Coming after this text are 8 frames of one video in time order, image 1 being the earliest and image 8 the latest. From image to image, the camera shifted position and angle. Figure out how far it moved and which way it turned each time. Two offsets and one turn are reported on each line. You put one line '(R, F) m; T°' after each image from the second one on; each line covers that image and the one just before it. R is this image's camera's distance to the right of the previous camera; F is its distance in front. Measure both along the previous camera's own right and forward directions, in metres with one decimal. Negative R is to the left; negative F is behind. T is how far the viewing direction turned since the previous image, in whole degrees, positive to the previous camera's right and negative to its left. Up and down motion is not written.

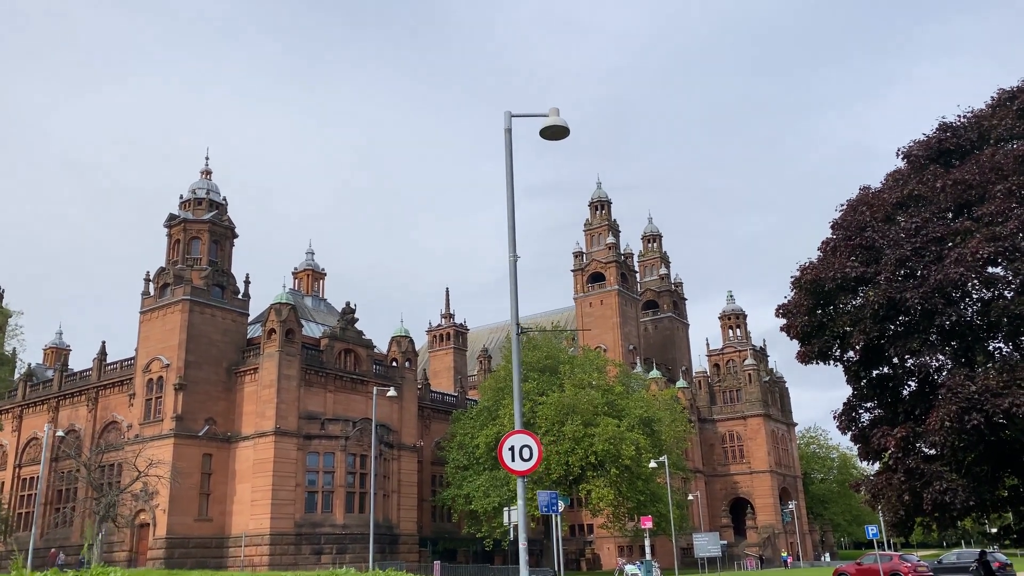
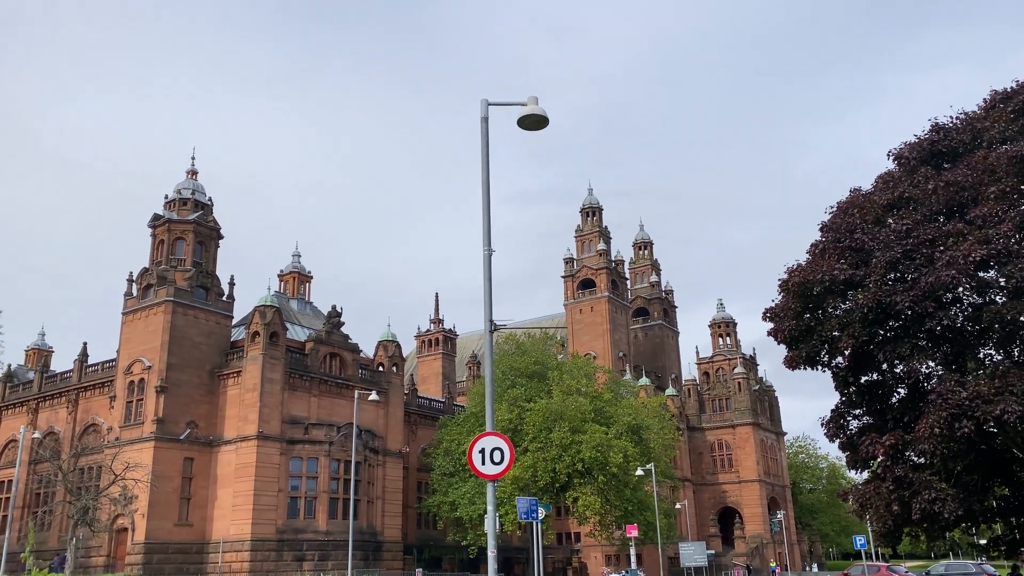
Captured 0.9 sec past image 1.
(+0.2, +0.4) m; +1°
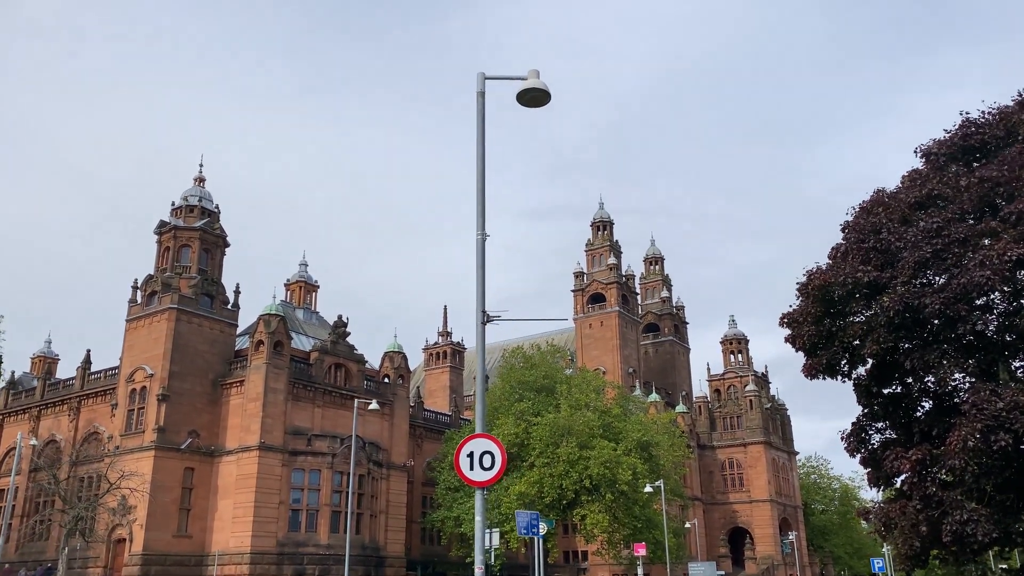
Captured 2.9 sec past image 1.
(+0.1, +0.7) m; -1°
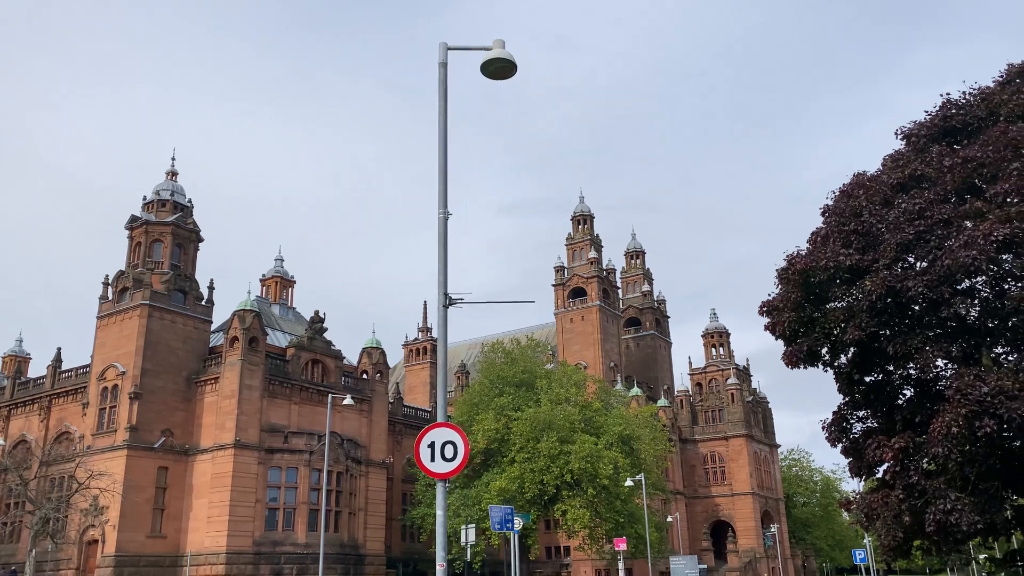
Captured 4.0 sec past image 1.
(+0.2, +0.5) m; +1°
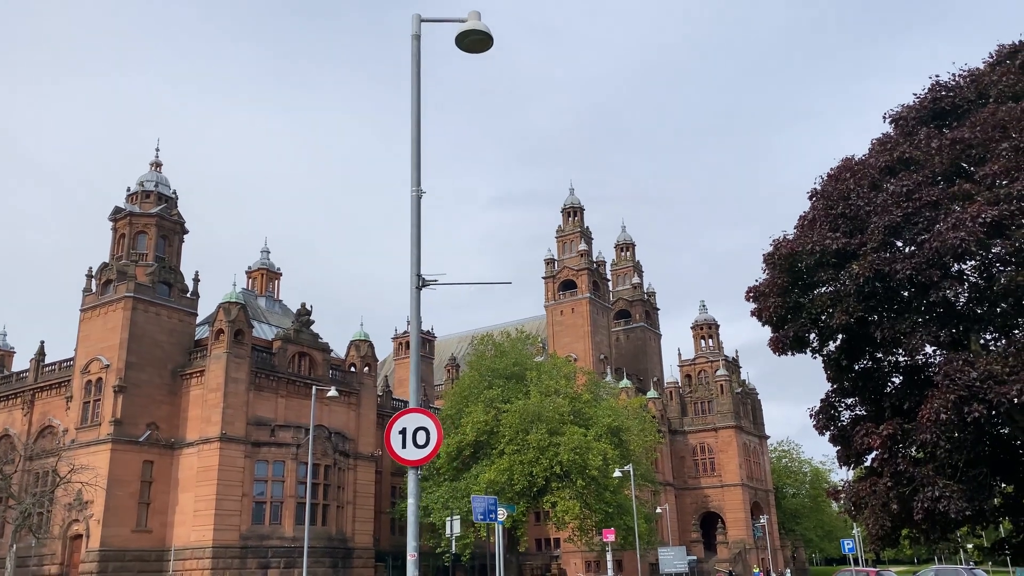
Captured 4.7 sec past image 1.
(+0.1, +0.3) m; +1°
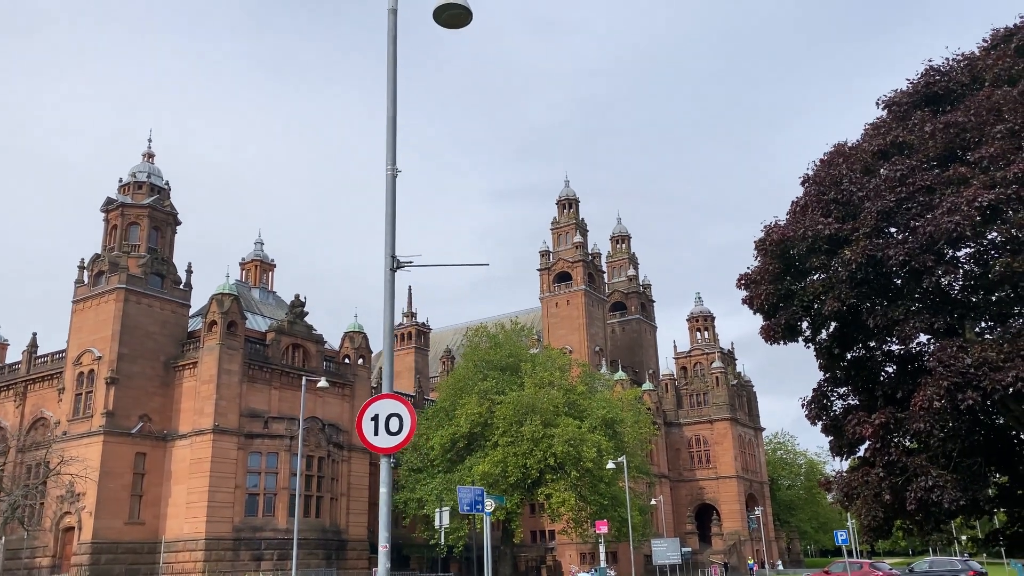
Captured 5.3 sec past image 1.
(+0.1, +0.2) m; 0°
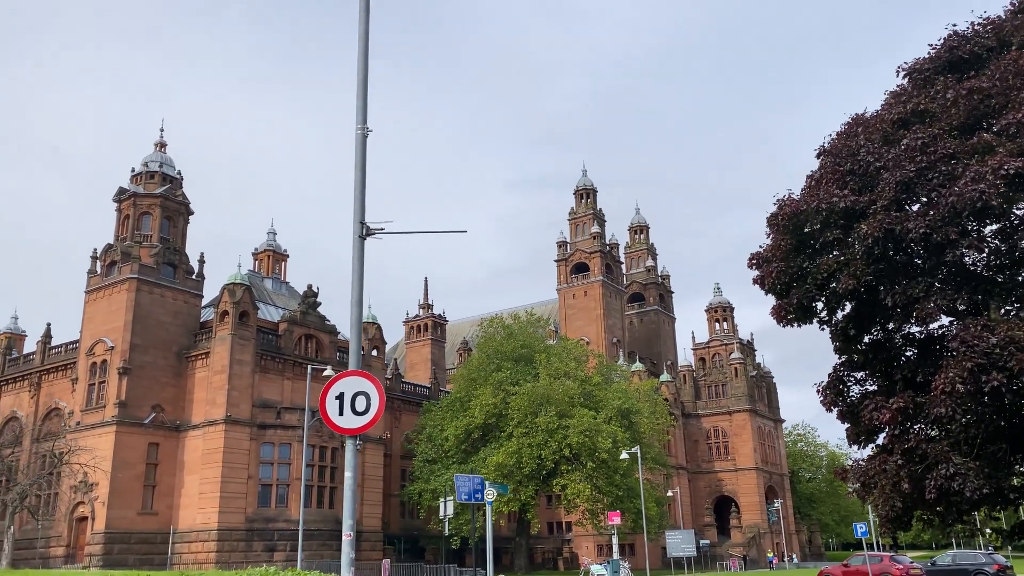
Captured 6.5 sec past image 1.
(+0.3, +0.5) m; -1°
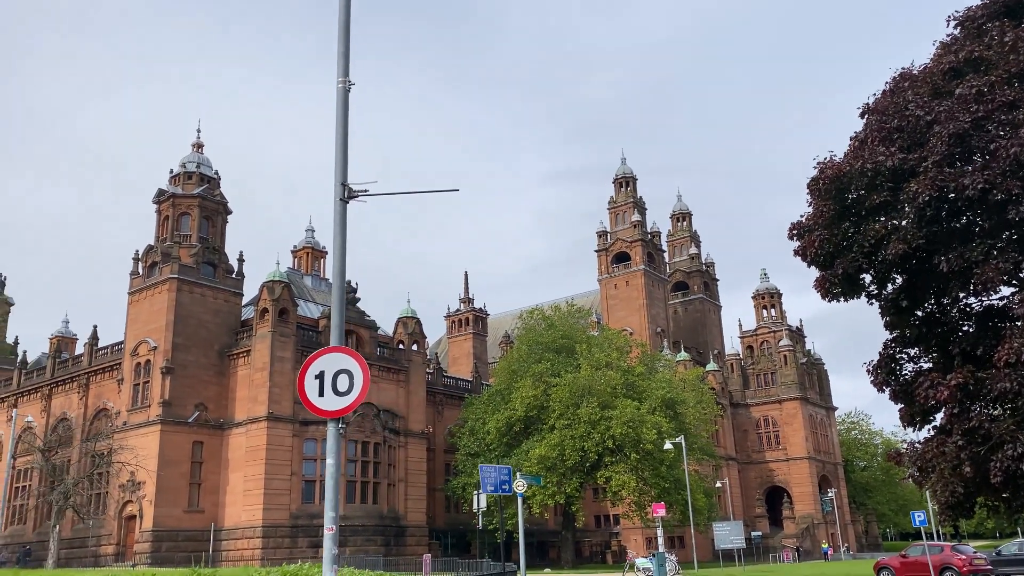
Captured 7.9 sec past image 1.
(+0.3, +0.6) m; -3°
